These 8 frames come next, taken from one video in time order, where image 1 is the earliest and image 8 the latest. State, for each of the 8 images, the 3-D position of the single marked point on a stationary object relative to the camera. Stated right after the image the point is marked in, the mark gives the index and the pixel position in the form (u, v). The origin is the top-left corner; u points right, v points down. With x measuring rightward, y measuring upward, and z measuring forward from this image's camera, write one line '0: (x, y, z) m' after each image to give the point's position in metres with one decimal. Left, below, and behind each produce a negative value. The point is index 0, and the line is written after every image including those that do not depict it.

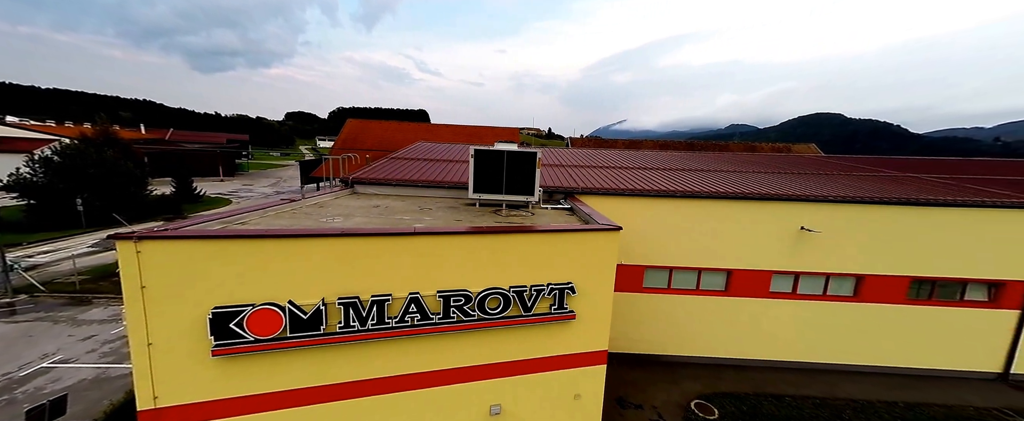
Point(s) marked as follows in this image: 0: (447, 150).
0: (-3.0, +3.2, +17.7) m
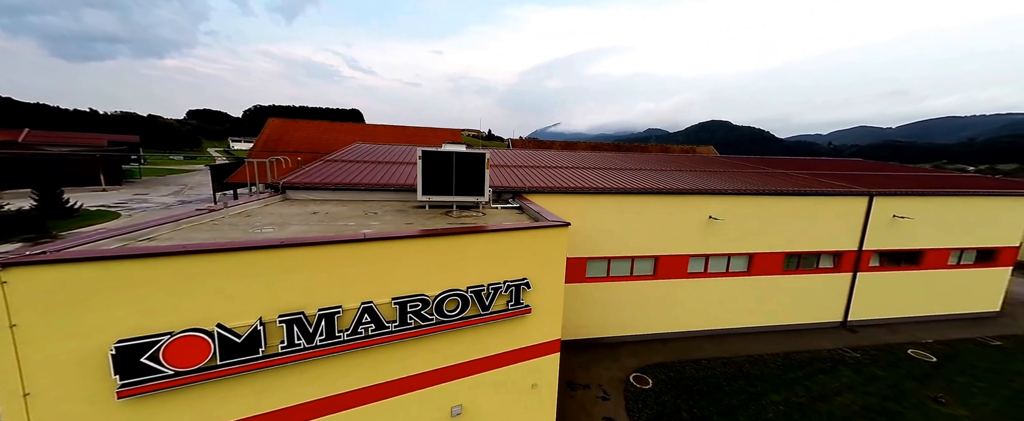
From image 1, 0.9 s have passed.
0: (-6.2, +3.0, +17.0) m
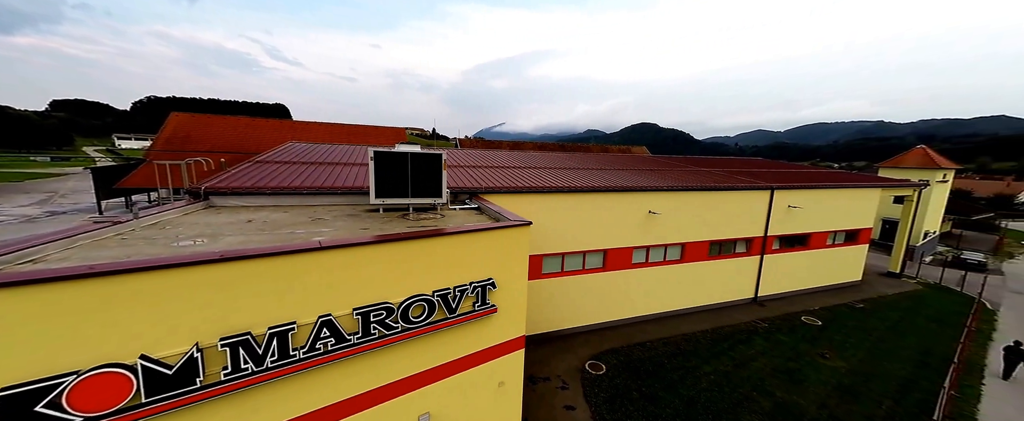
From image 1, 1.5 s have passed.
0: (-8.7, +2.8, +15.7) m
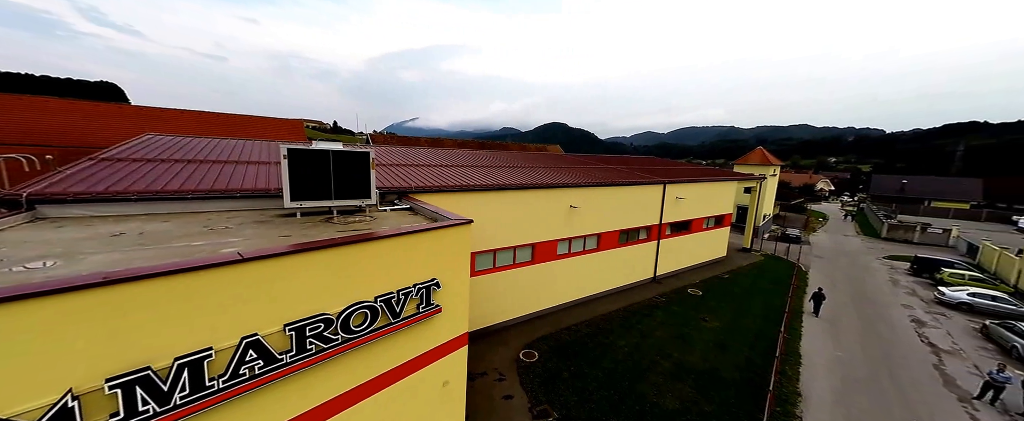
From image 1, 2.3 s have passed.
0: (-12.0, +2.5, +13.3) m
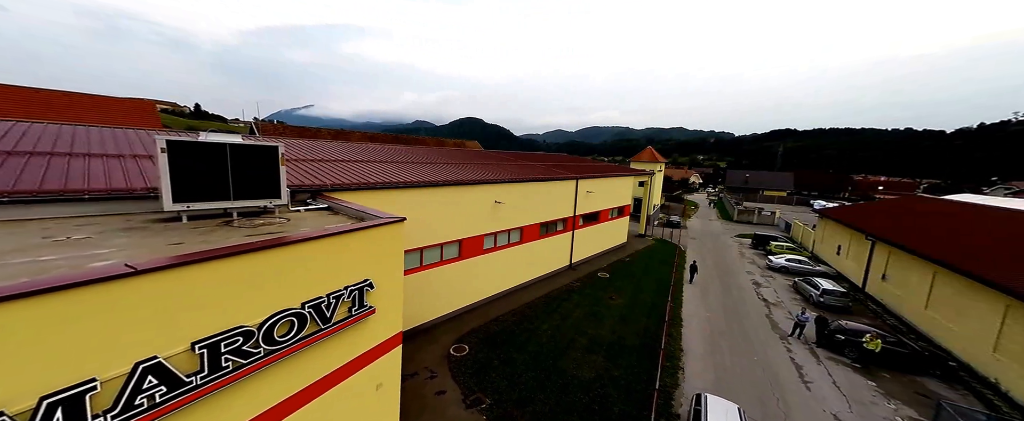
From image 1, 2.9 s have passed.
0: (-14.7, +2.3, +10.2) m
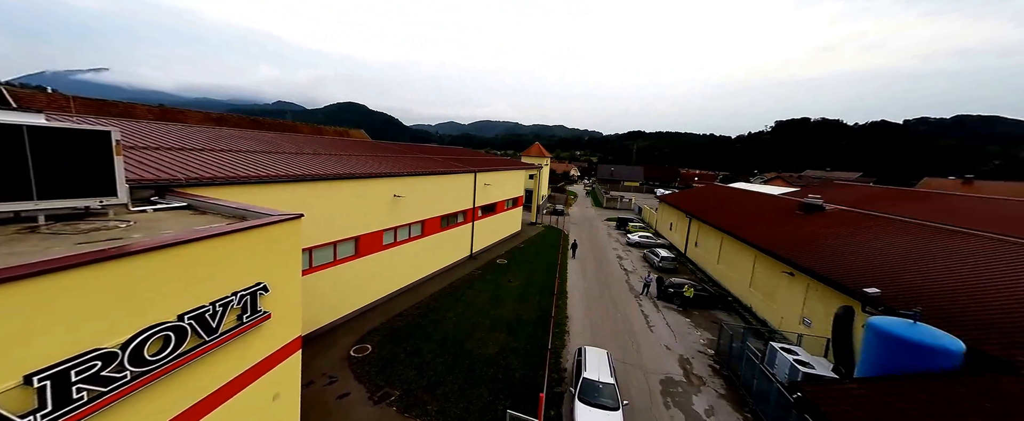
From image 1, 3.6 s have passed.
0: (-17.0, +2.0, +5.7) m
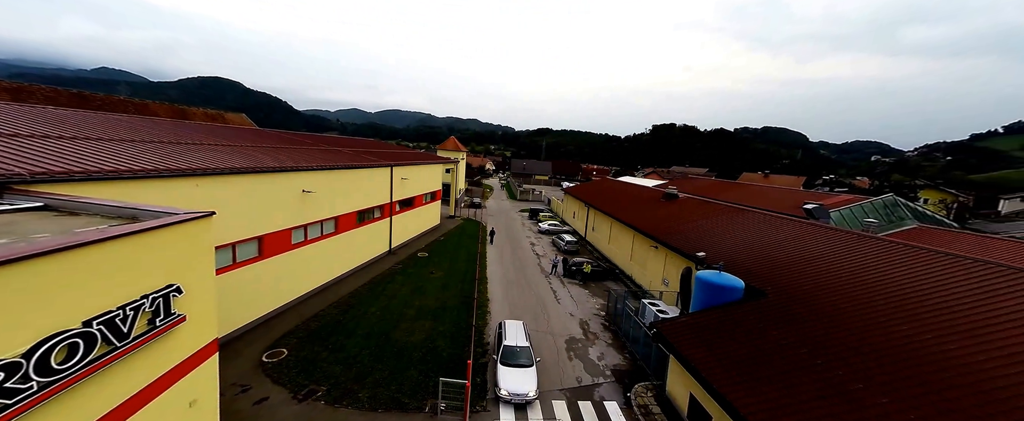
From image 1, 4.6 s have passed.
0: (-17.9, +1.7, +2.2) m
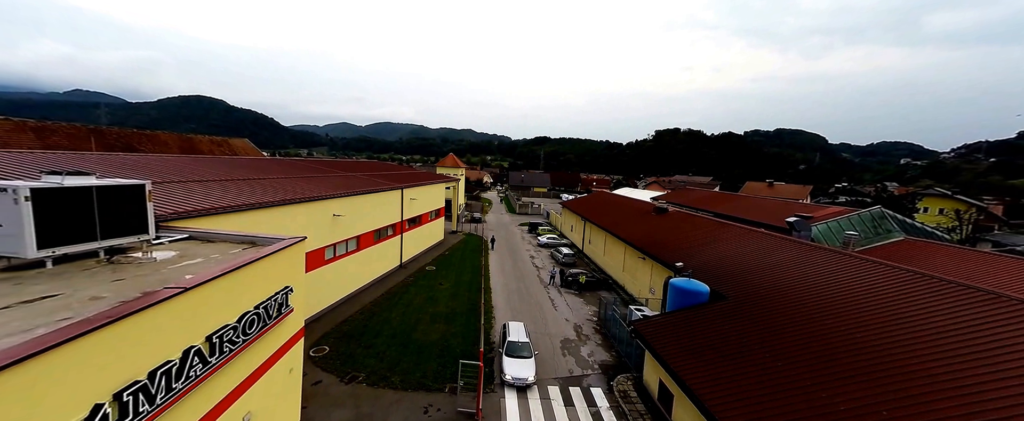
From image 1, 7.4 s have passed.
0: (-18.0, +0.9, +5.2) m
